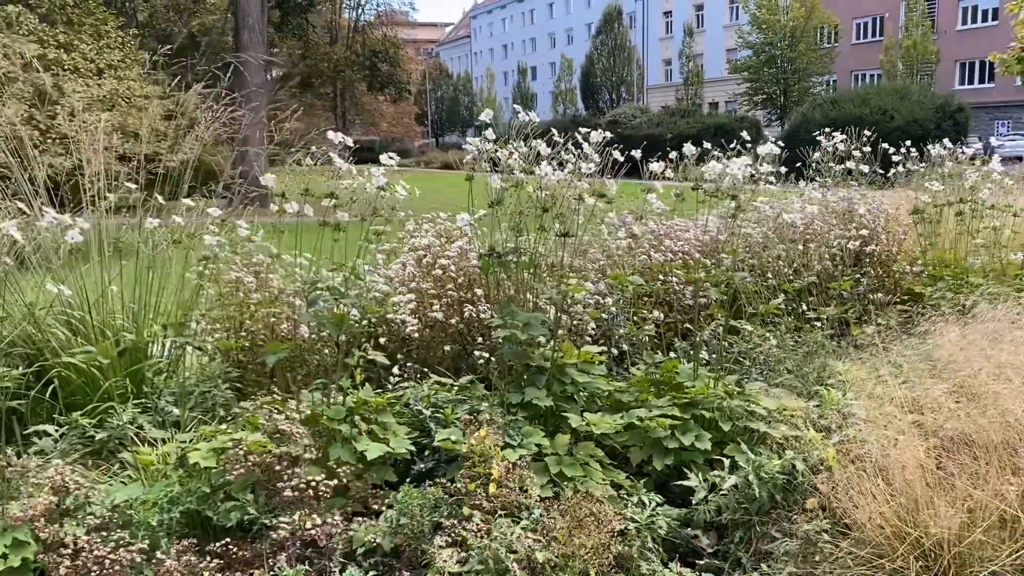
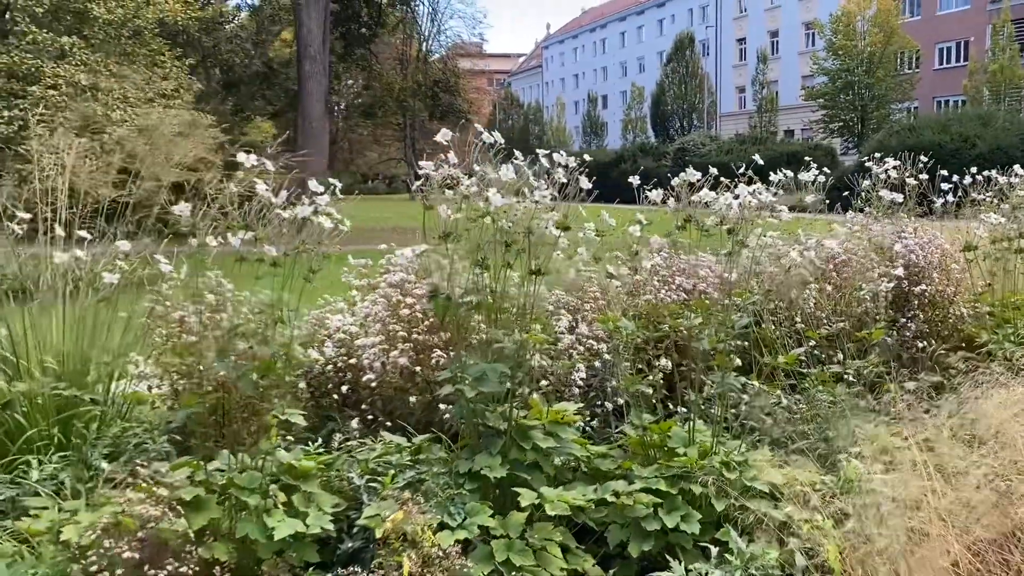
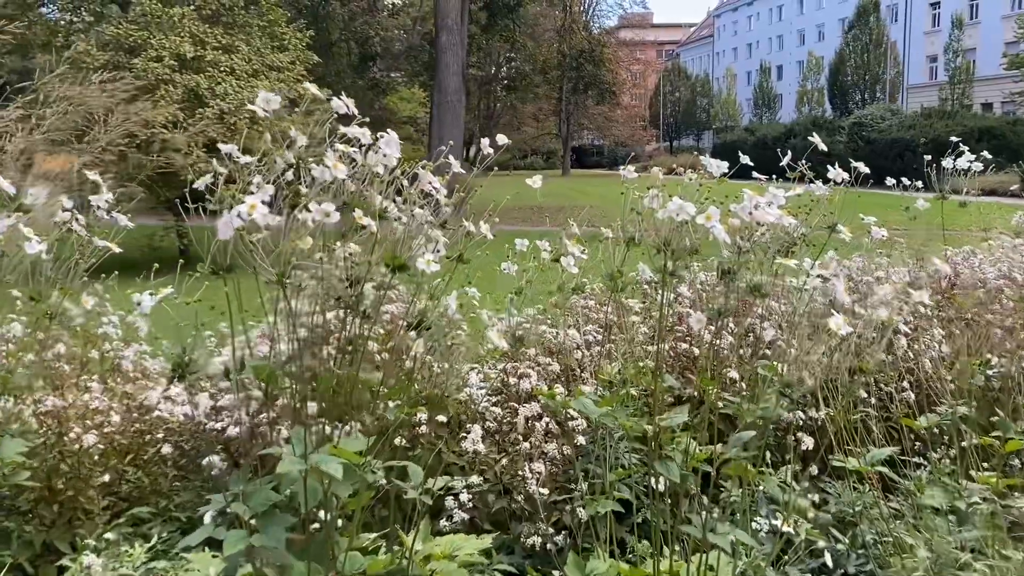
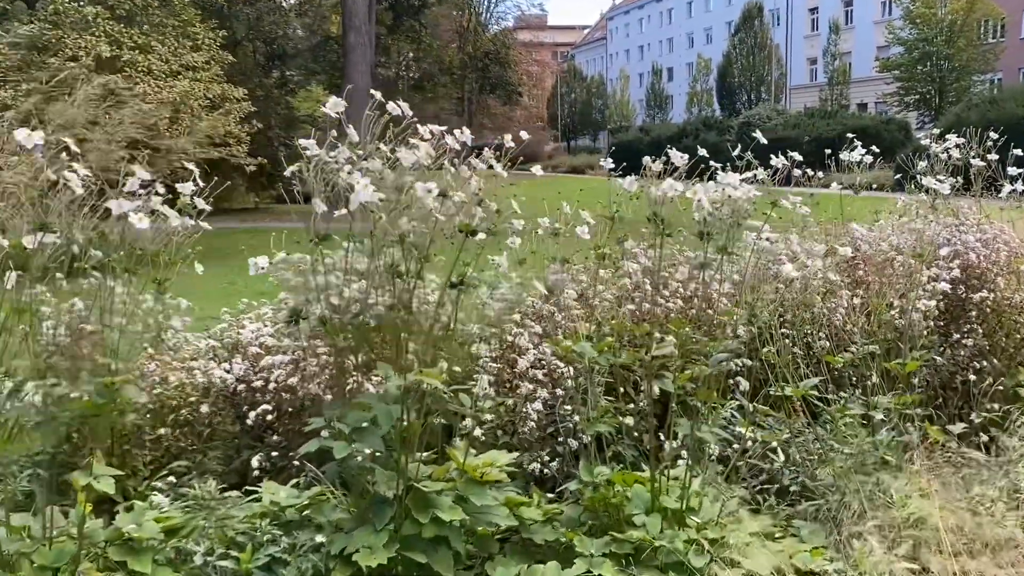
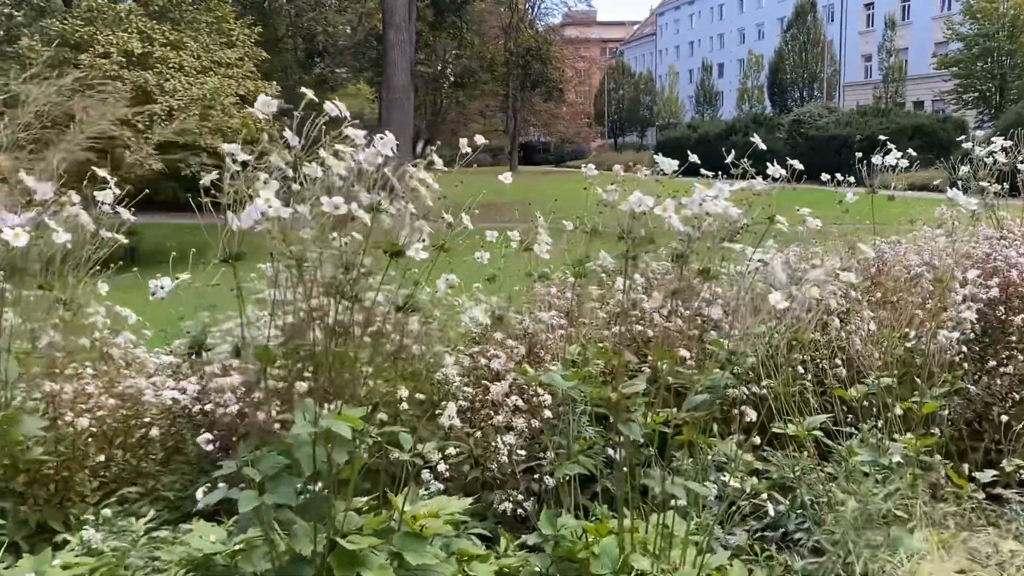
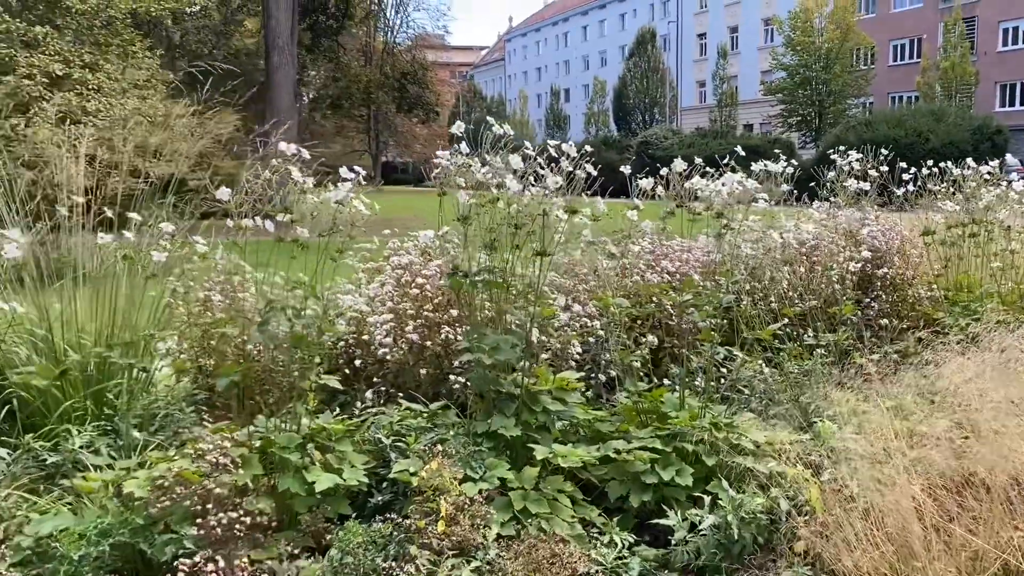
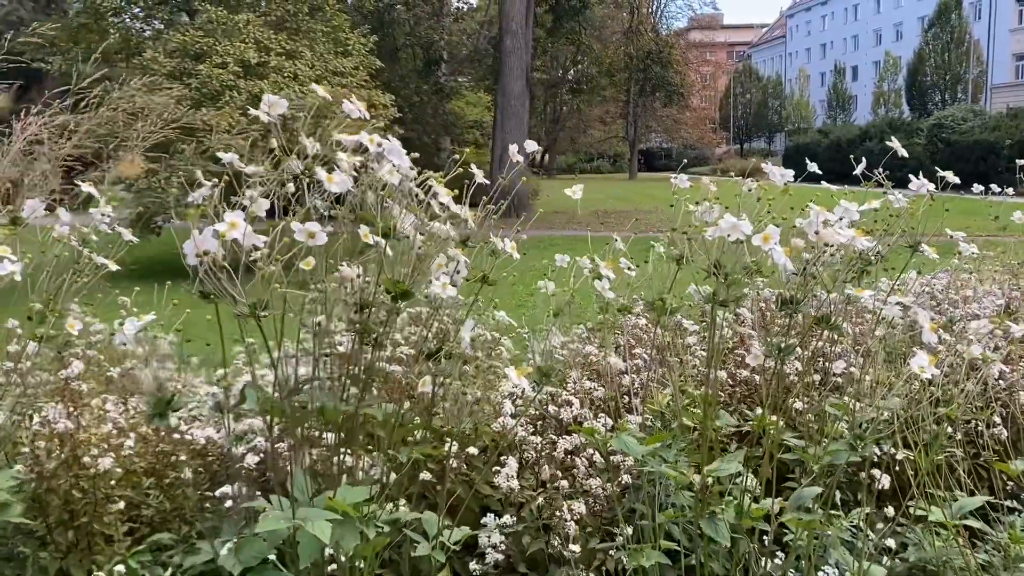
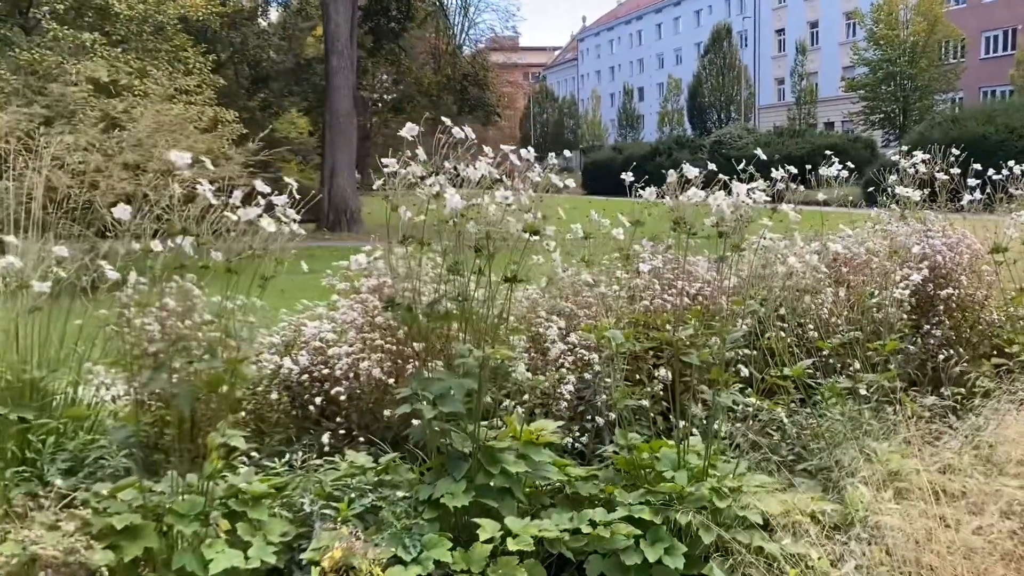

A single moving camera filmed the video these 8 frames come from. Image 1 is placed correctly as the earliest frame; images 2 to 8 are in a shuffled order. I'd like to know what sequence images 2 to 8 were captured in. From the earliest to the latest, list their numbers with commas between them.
6, 2, 8, 4, 5, 3, 7
